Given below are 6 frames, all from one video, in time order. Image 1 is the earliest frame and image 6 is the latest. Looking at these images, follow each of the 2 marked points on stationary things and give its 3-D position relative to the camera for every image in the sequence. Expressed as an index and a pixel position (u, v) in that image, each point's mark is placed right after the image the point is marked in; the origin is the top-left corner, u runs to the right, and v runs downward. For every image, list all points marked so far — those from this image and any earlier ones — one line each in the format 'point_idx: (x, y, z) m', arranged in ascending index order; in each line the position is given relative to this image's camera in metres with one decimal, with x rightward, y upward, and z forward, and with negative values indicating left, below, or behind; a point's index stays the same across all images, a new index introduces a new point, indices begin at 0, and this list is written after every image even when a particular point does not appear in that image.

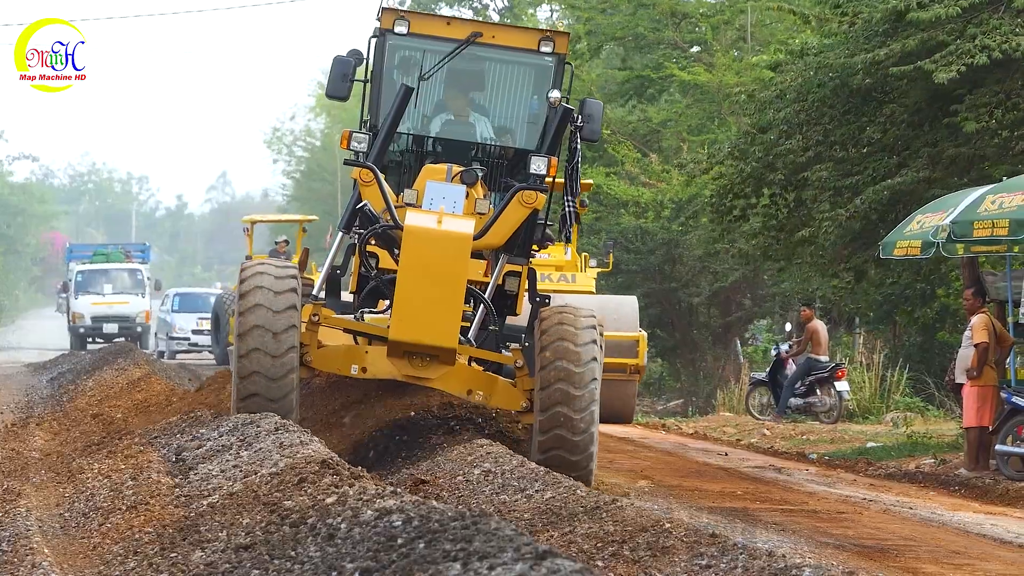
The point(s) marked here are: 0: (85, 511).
0: (-2.8, -1.4, +7.9) m
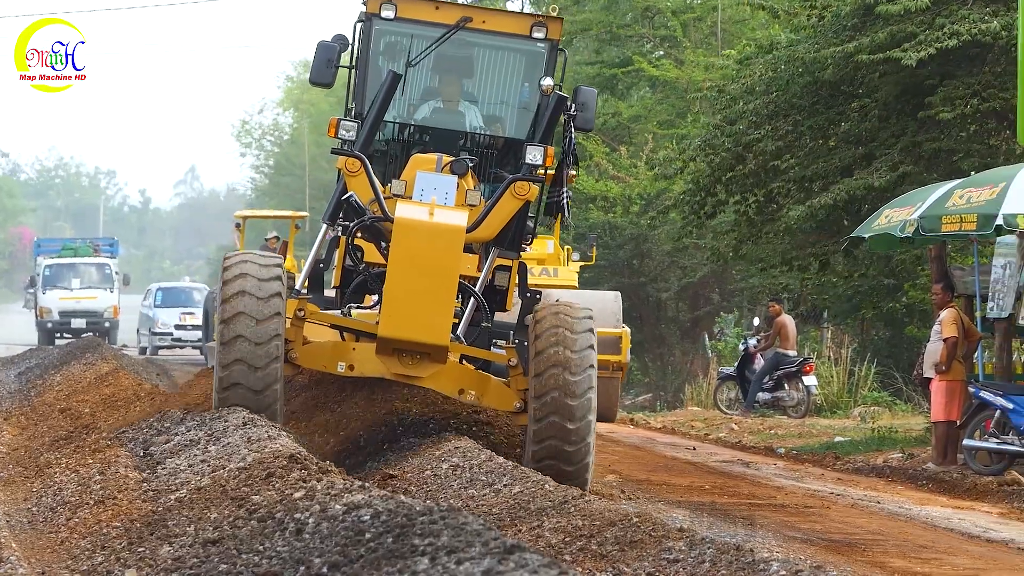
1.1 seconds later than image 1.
0: (-3.0, -1.4, +7.9) m
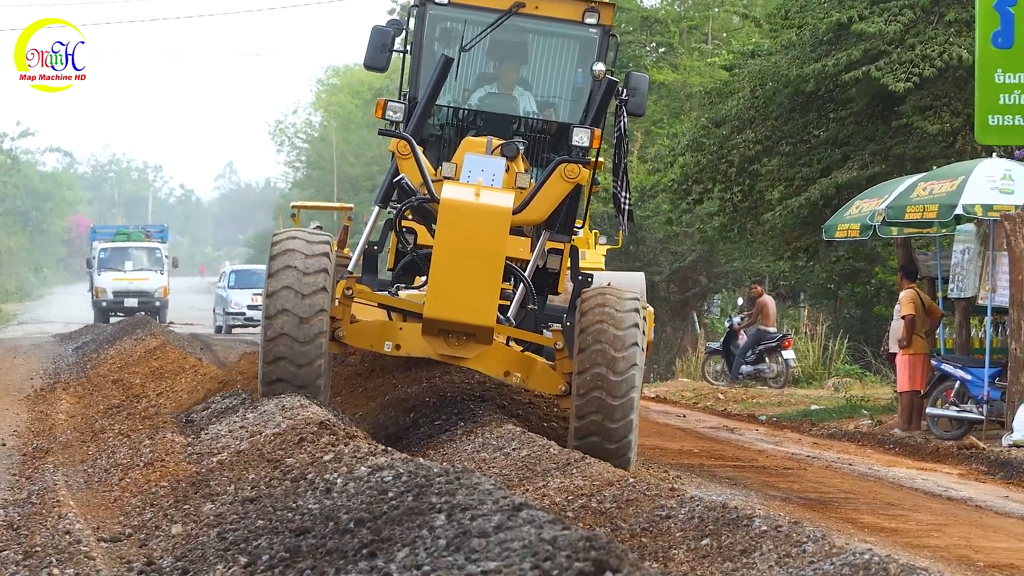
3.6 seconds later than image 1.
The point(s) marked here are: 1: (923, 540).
0: (-2.9, -1.3, +8.7) m
1: (+2.6, -1.6, +7.5) m
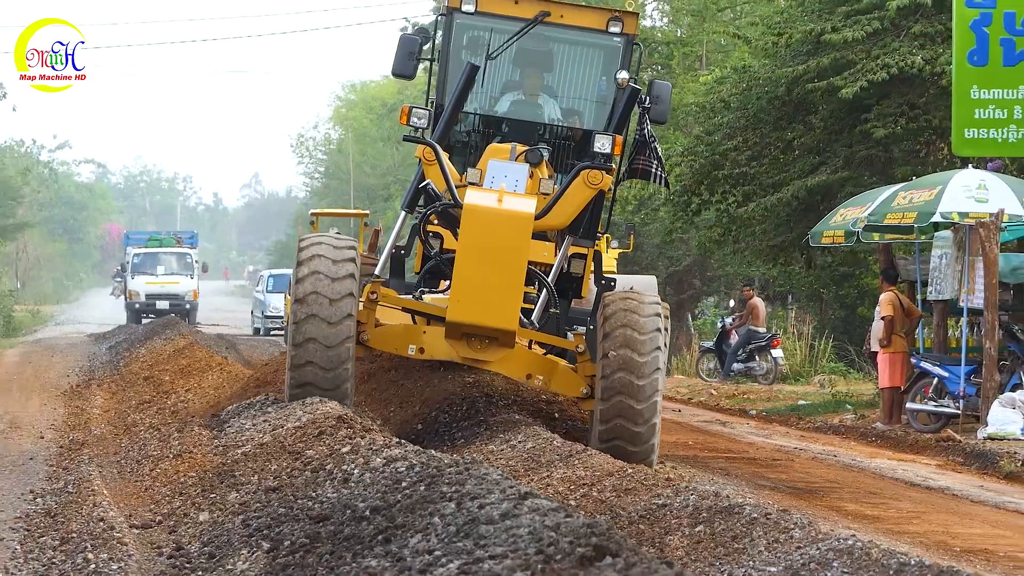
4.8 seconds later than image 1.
0: (-2.9, -1.3, +9.3) m
1: (+2.6, -1.6, +8.0) m
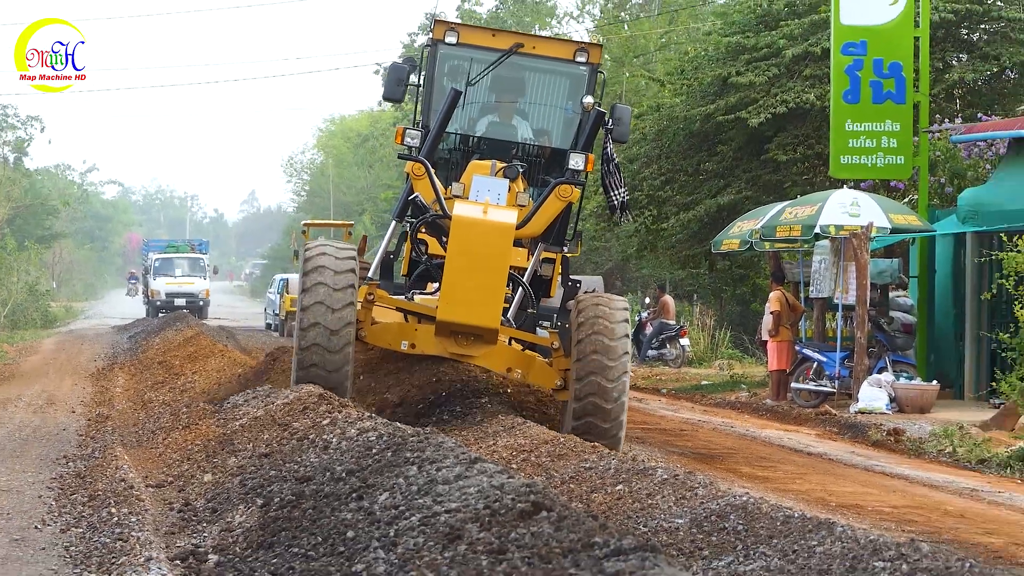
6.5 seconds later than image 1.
0: (-3.3, -1.3, +11.1) m
1: (+2.2, -1.6, +9.8) m
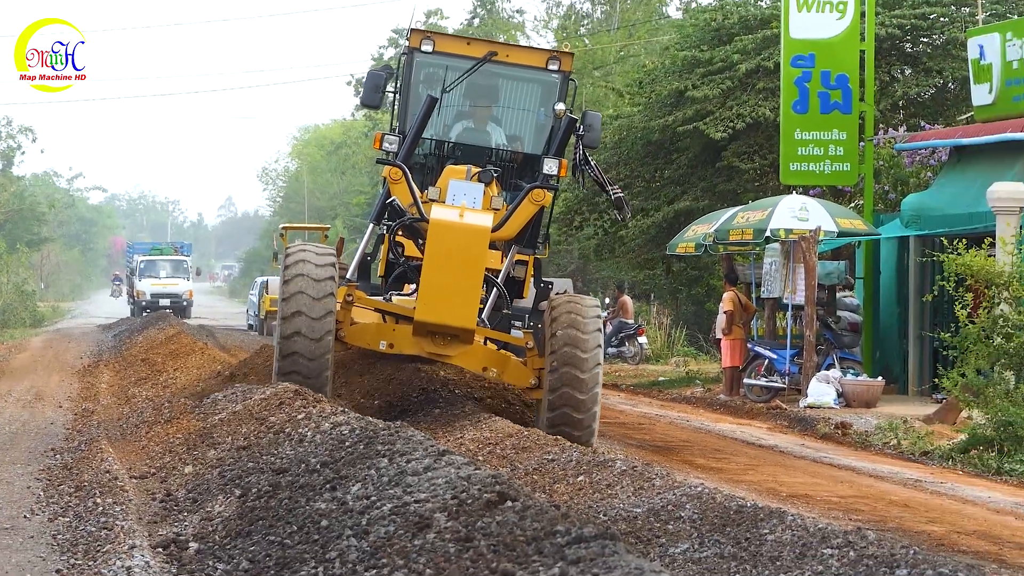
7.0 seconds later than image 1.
0: (-3.6, -1.3, +11.6) m
1: (+1.9, -1.6, +10.3) m
